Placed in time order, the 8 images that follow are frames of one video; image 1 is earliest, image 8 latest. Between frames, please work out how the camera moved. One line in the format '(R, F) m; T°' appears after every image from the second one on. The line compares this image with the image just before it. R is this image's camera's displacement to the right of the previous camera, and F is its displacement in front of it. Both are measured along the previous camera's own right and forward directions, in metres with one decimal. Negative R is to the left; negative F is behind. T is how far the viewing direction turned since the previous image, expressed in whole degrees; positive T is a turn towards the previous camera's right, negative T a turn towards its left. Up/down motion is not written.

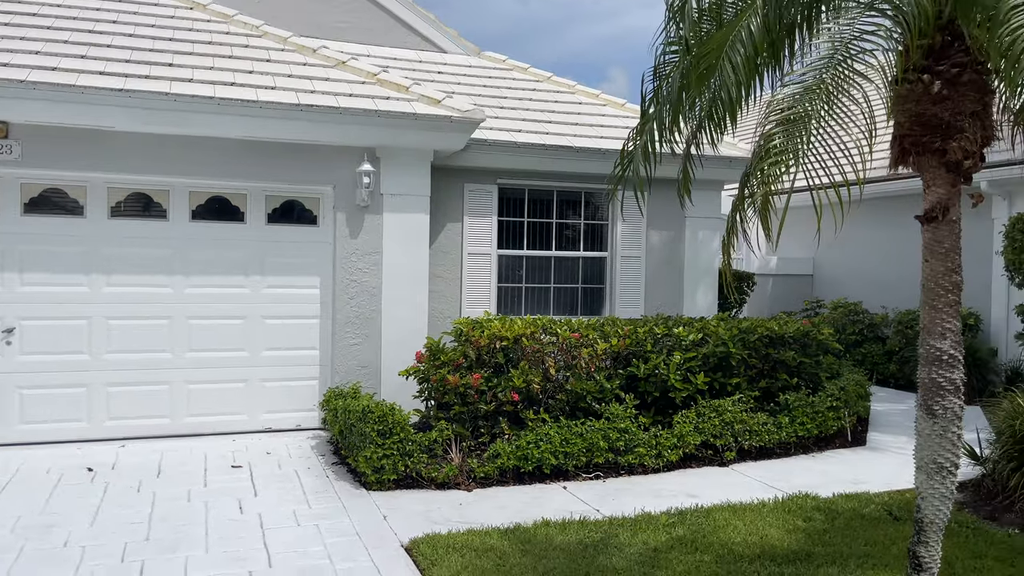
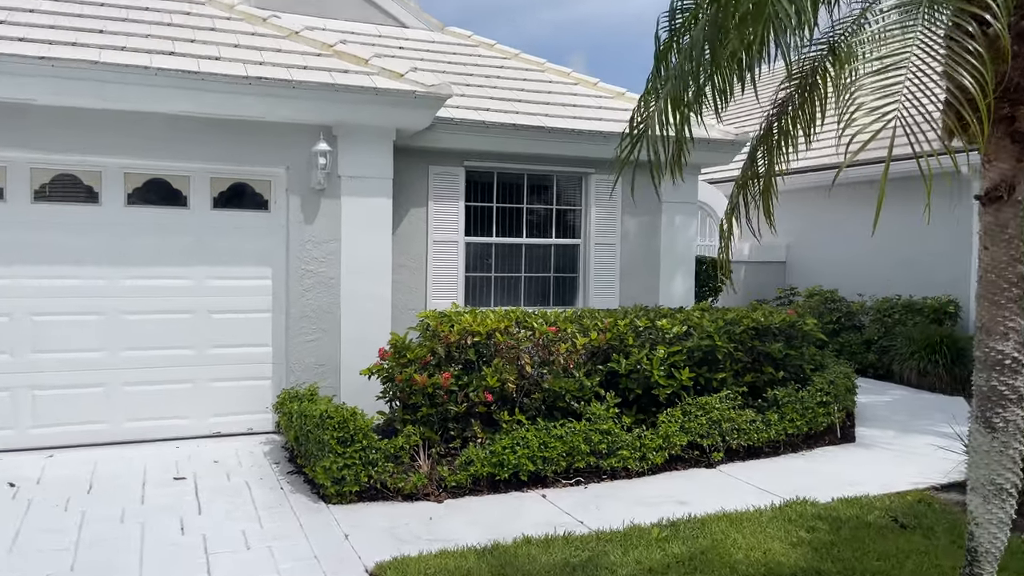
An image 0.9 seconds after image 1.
(-0.1, +0.6) m; +3°
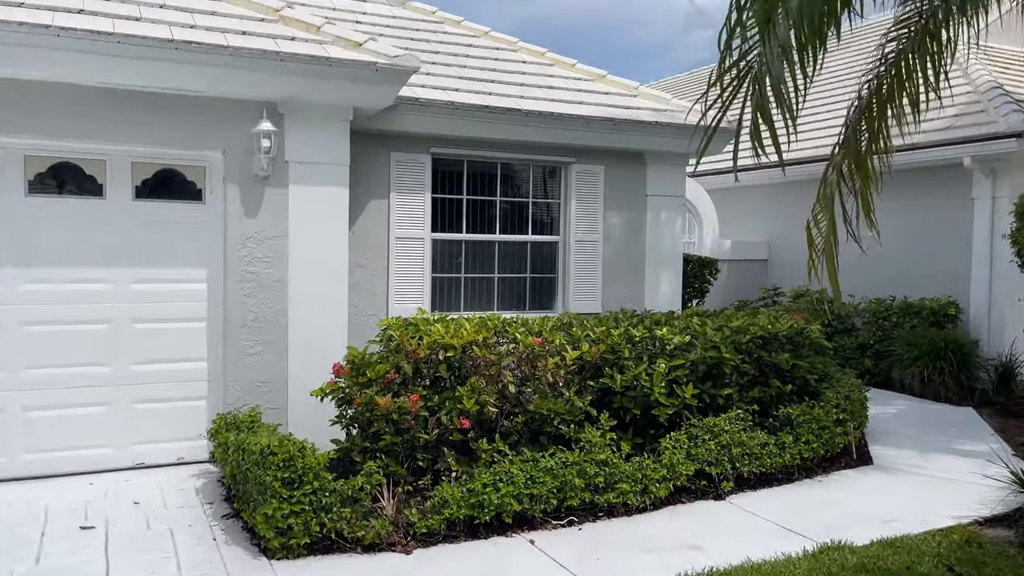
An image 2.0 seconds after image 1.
(-0.2, +1.0) m; +3°
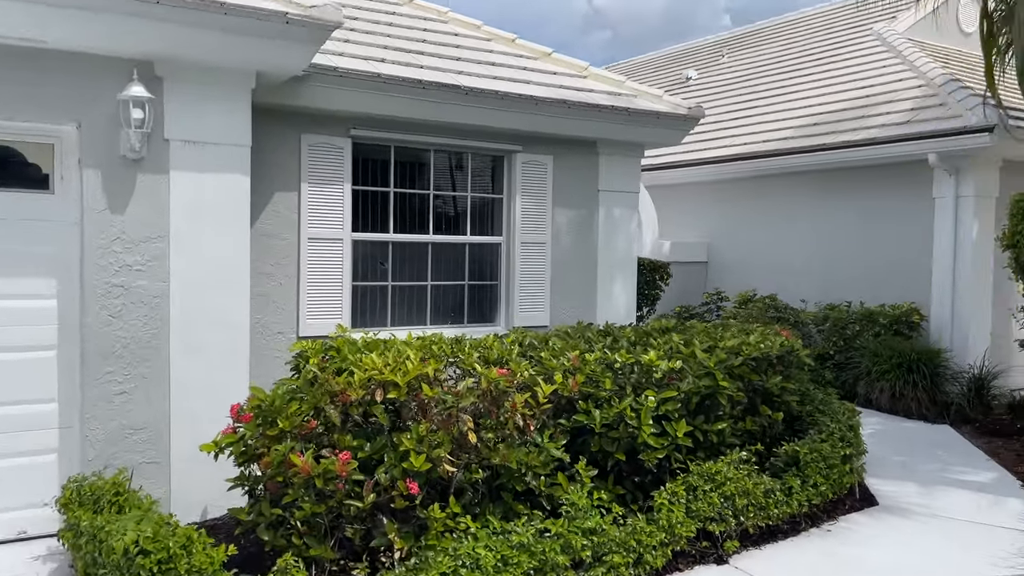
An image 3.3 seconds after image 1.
(-0.3, +1.3) m; +7°
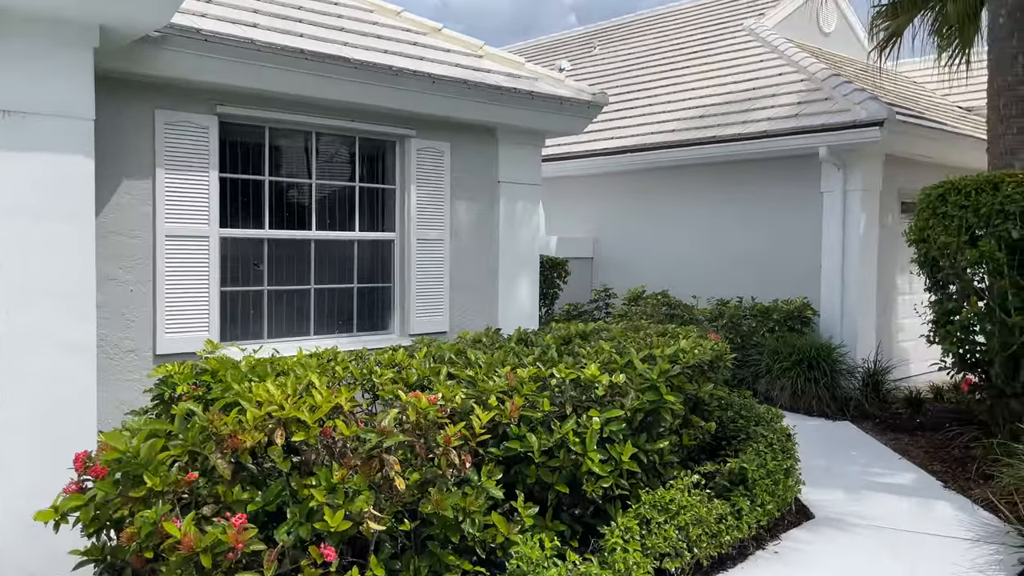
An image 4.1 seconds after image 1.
(-0.3, +0.8) m; +10°
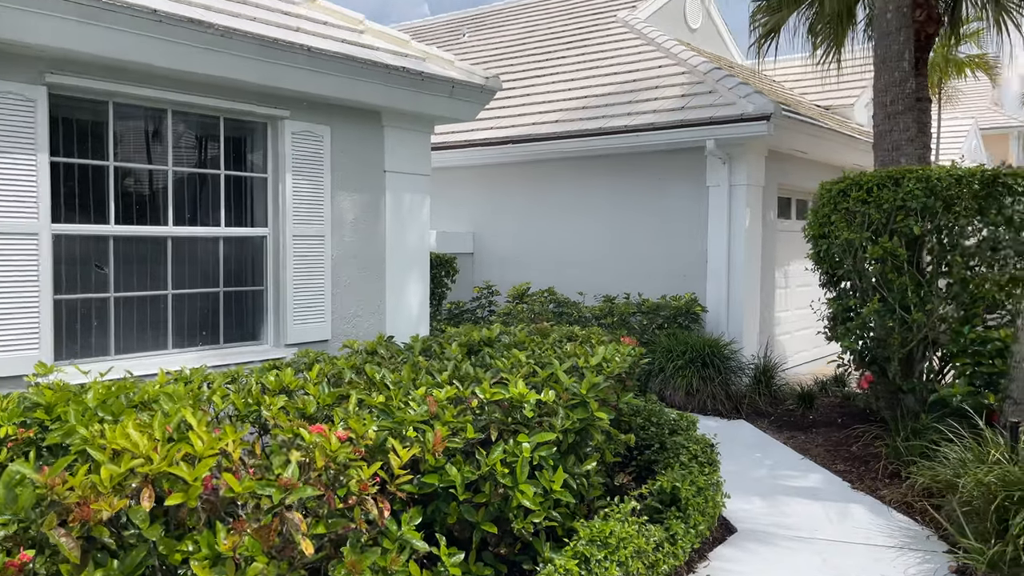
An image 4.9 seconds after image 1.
(-0.3, +0.6) m; +10°
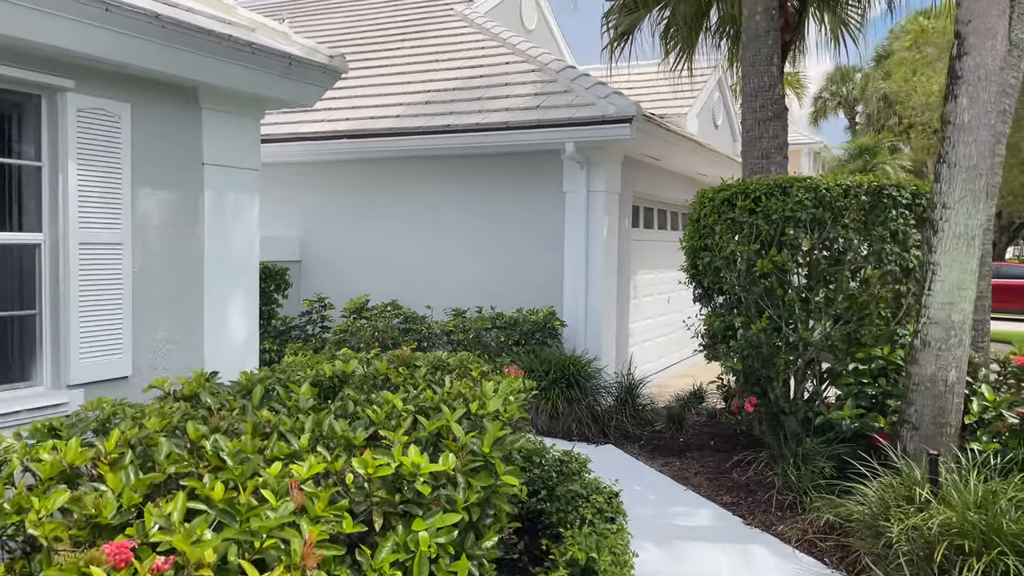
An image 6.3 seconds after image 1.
(-0.3, +1.0) m; +13°
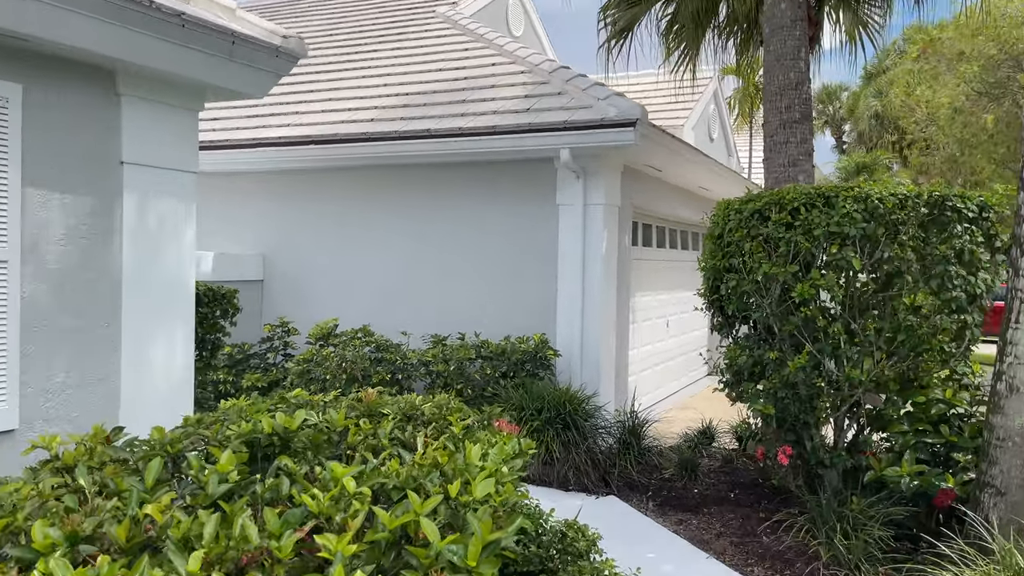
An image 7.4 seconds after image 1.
(0.0, +1.0) m; +1°
